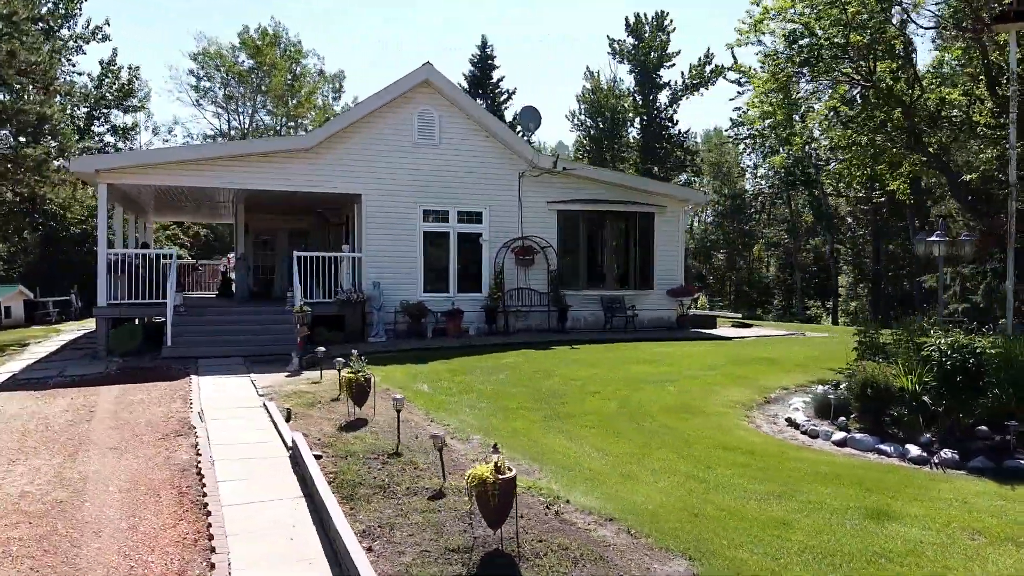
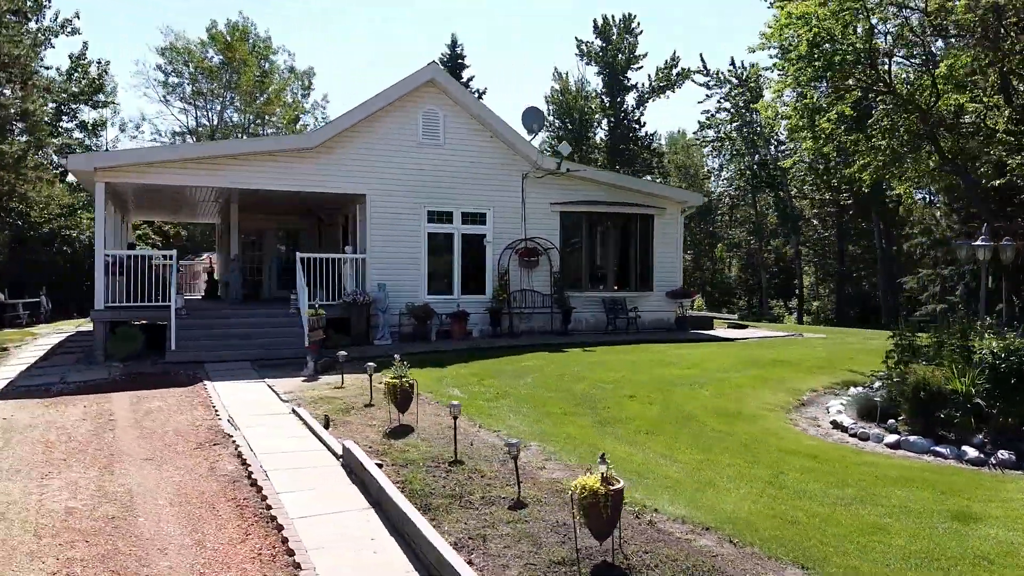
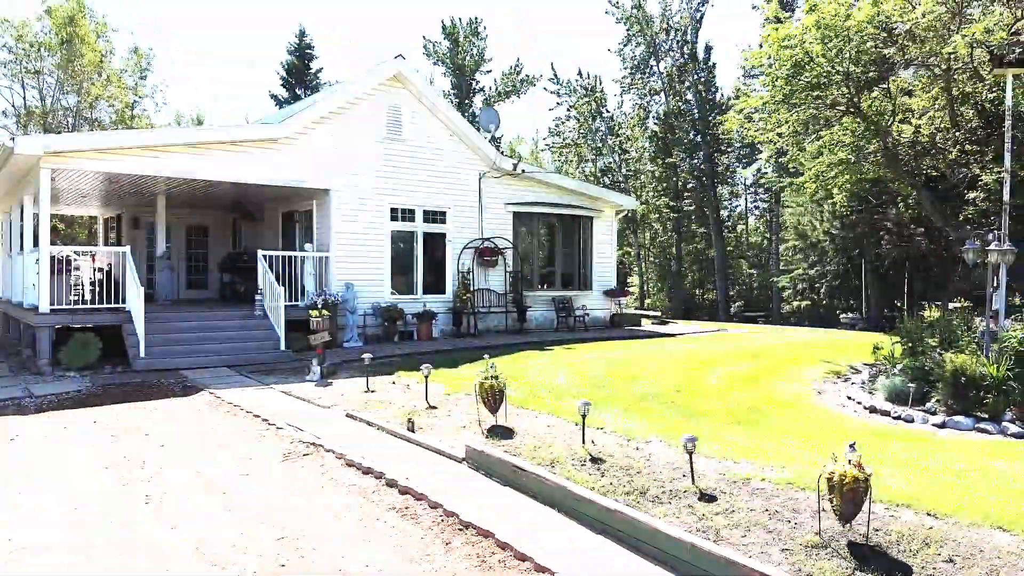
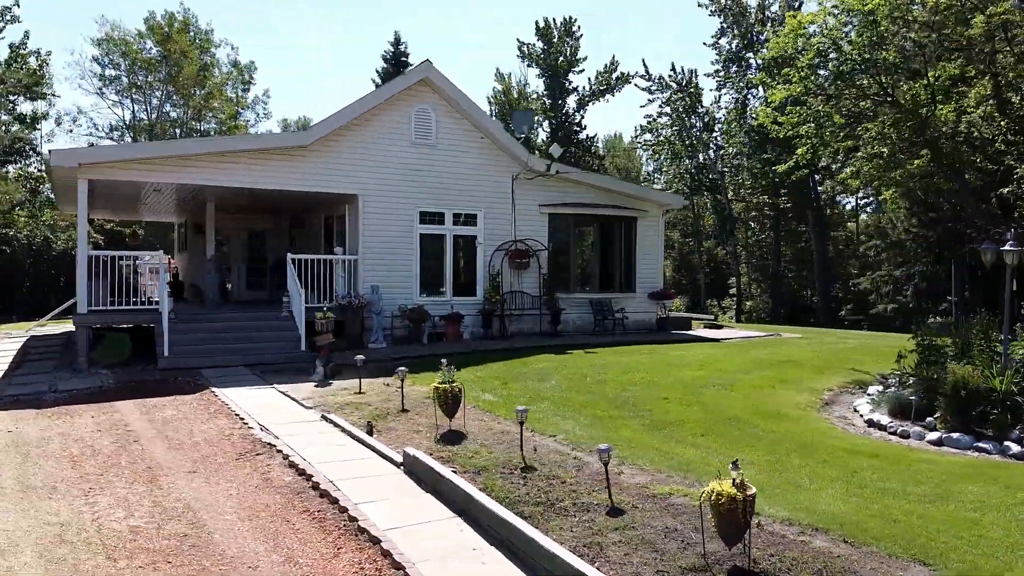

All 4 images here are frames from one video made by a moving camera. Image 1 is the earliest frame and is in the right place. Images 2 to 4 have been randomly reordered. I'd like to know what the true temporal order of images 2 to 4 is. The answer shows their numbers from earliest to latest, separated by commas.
2, 4, 3
